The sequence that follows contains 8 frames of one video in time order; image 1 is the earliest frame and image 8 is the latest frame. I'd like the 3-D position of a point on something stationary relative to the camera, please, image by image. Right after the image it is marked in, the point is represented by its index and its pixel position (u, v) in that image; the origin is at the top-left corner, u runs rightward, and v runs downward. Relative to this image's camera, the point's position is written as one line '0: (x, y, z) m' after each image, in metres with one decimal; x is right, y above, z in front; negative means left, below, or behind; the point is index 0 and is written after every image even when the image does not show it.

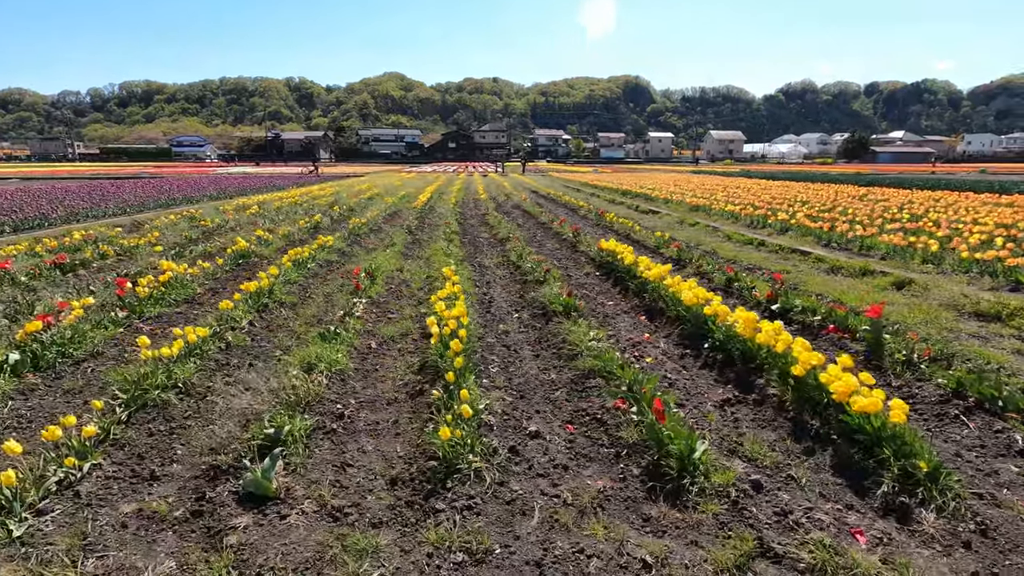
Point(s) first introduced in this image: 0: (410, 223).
0: (-2.9, +1.8, +14.8) m
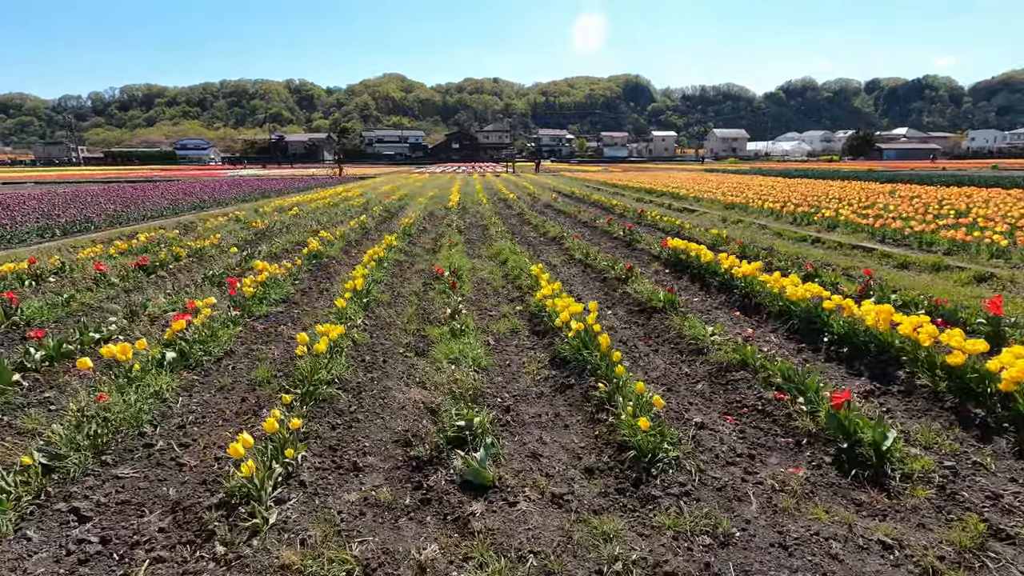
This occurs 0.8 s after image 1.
0: (-1.7, +1.8, +14.9) m
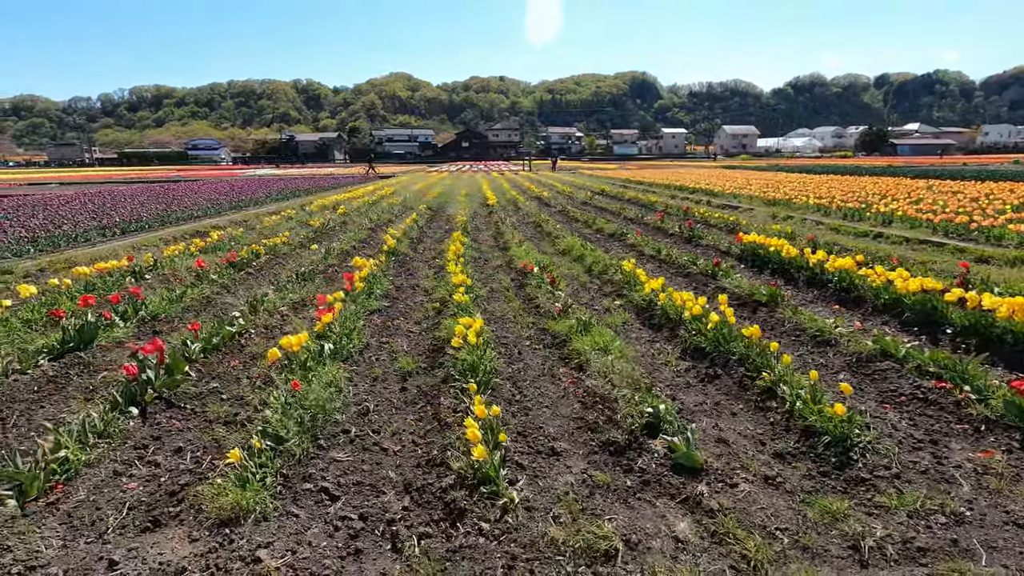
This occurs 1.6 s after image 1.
0: (-0.3, +1.9, +15.0) m
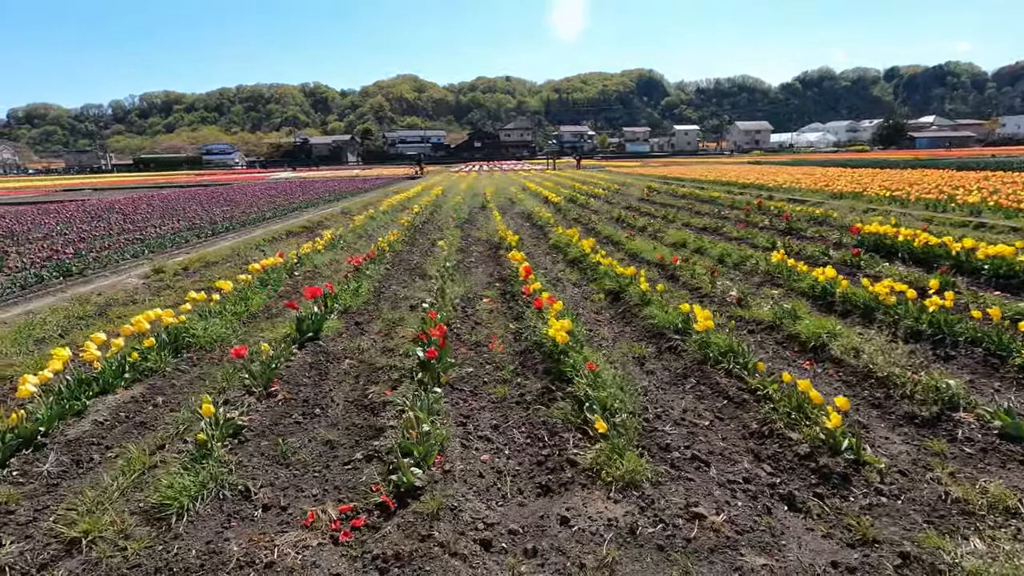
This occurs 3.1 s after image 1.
0: (+1.9, +2.0, +15.2) m
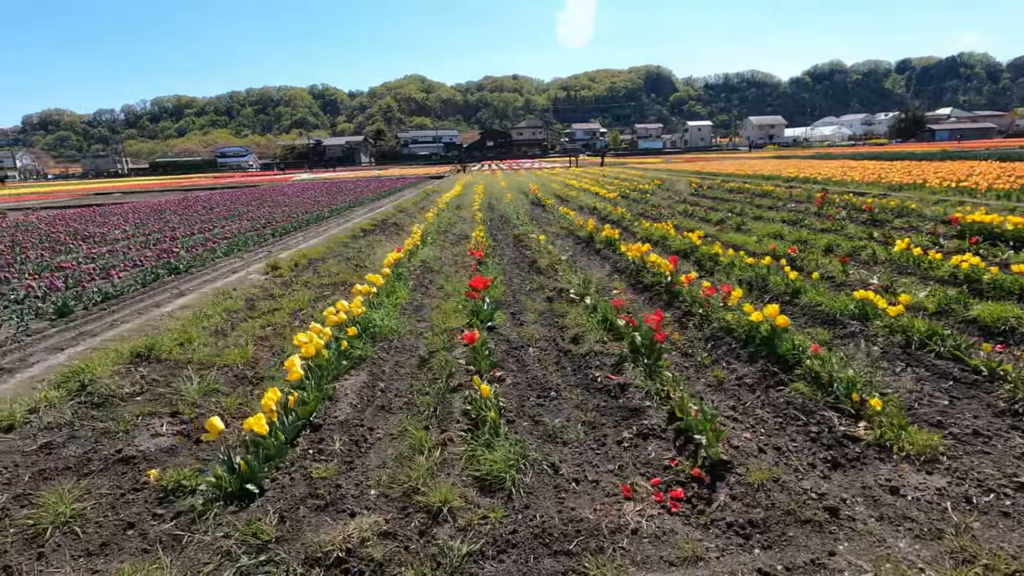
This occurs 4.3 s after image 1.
0: (+3.8, +2.2, +15.2) m
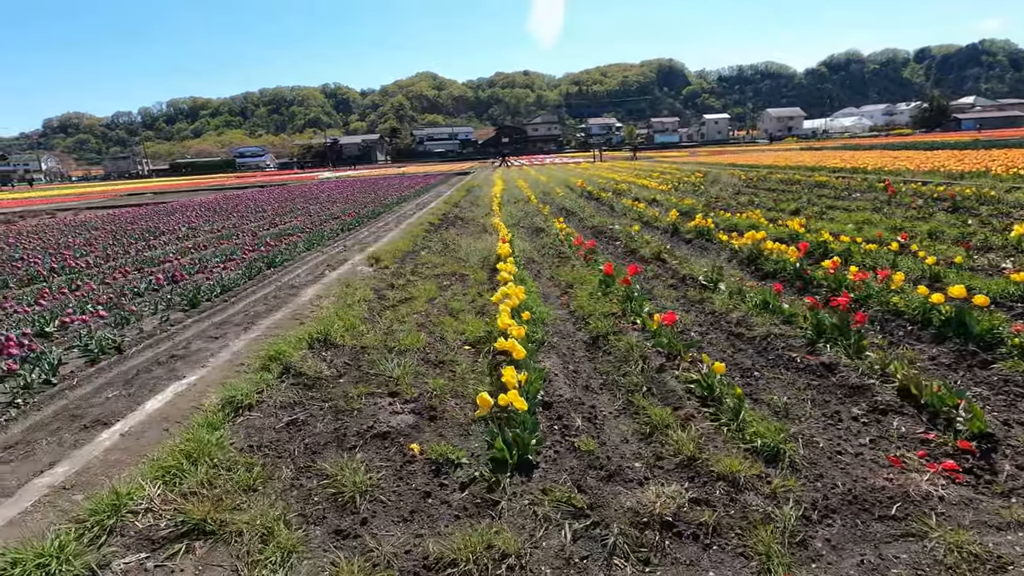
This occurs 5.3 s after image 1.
0: (+5.6, +2.4, +15.2) m
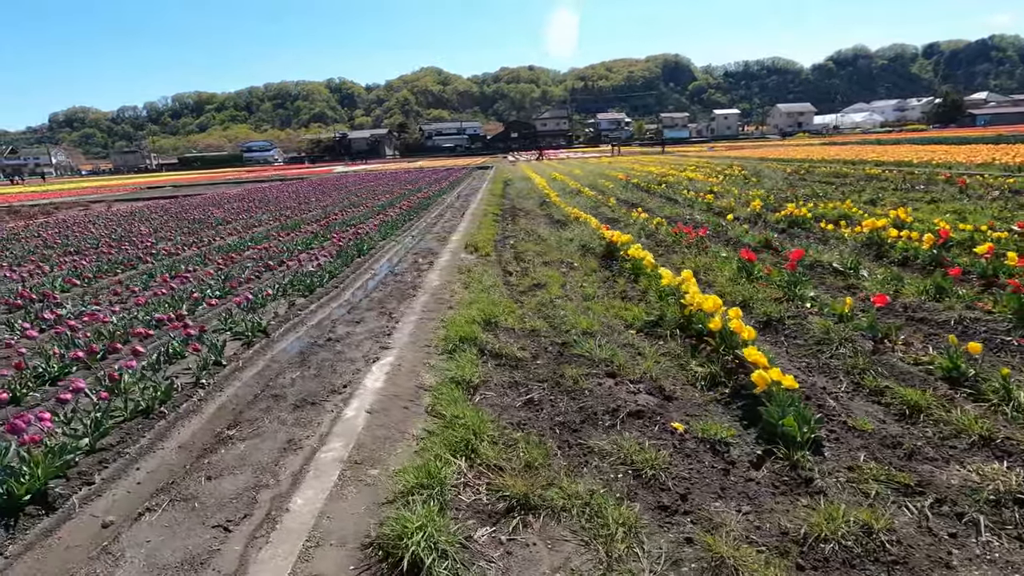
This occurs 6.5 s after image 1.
0: (+7.3, +2.6, +15.1) m
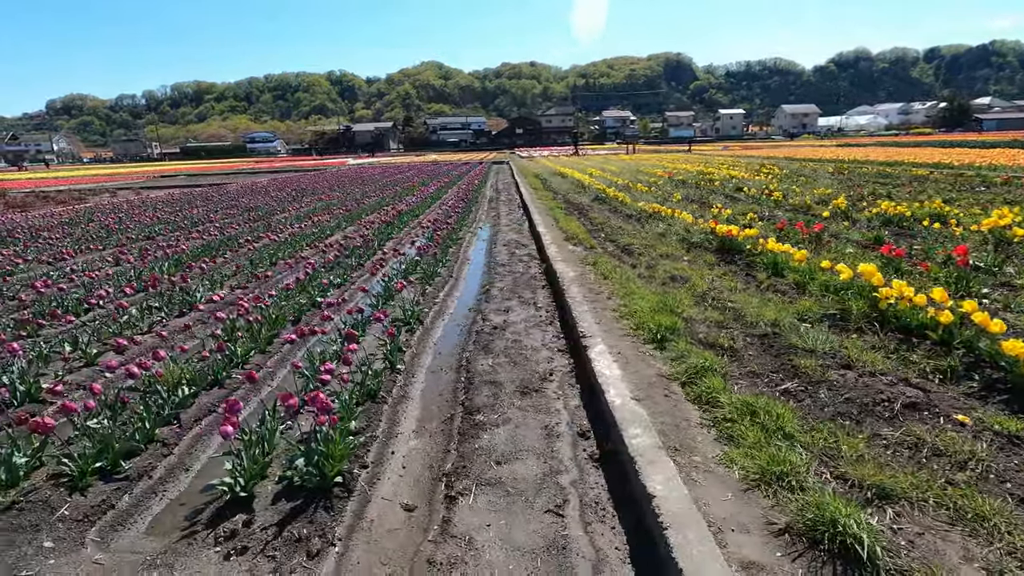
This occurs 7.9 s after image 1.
0: (+9.0, +2.6, +15.0) m
